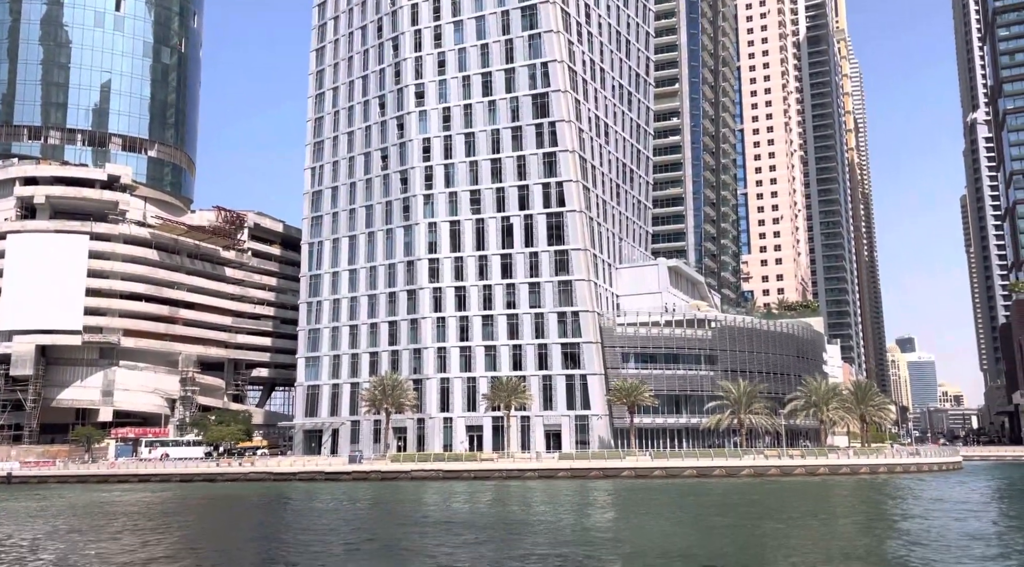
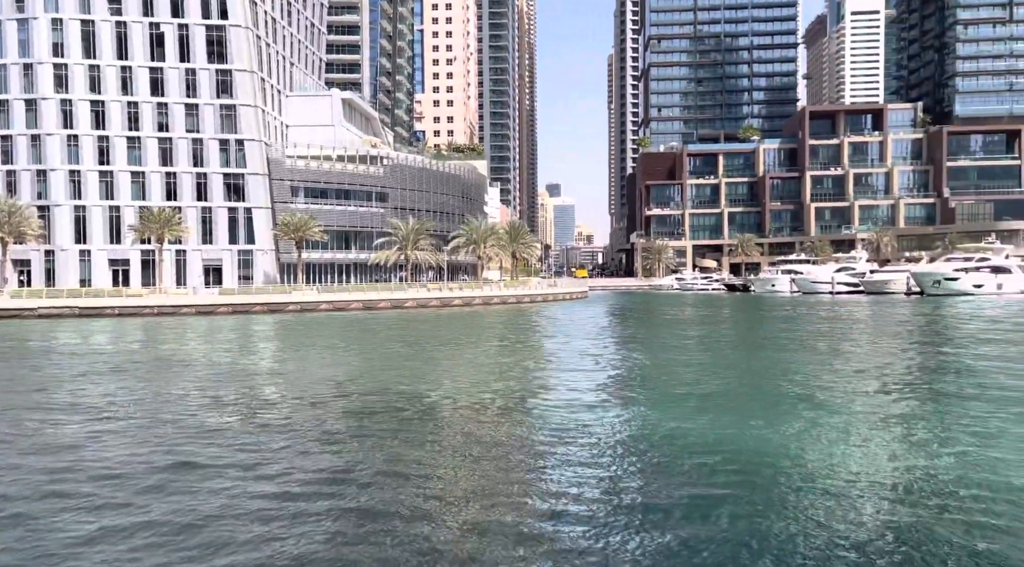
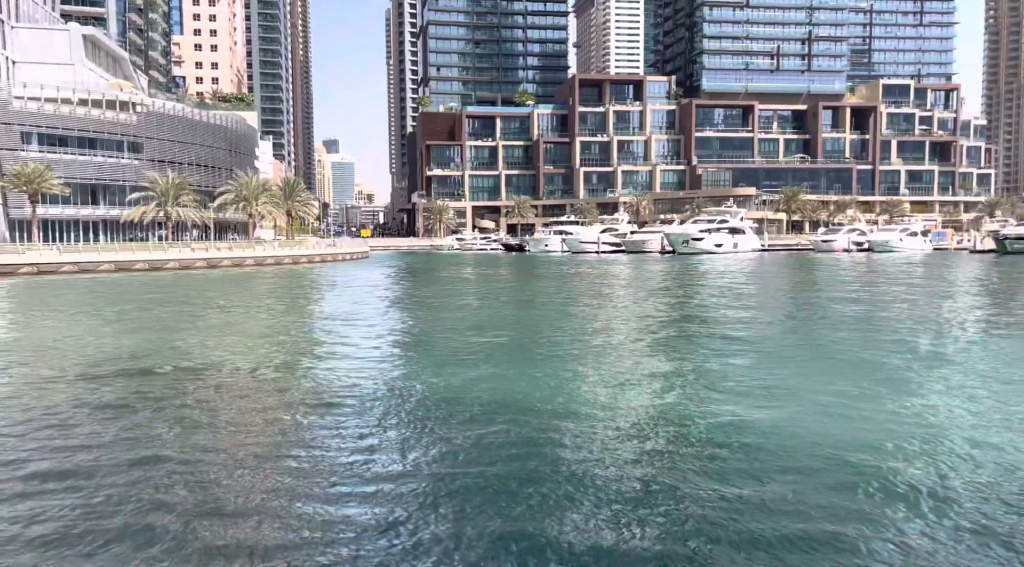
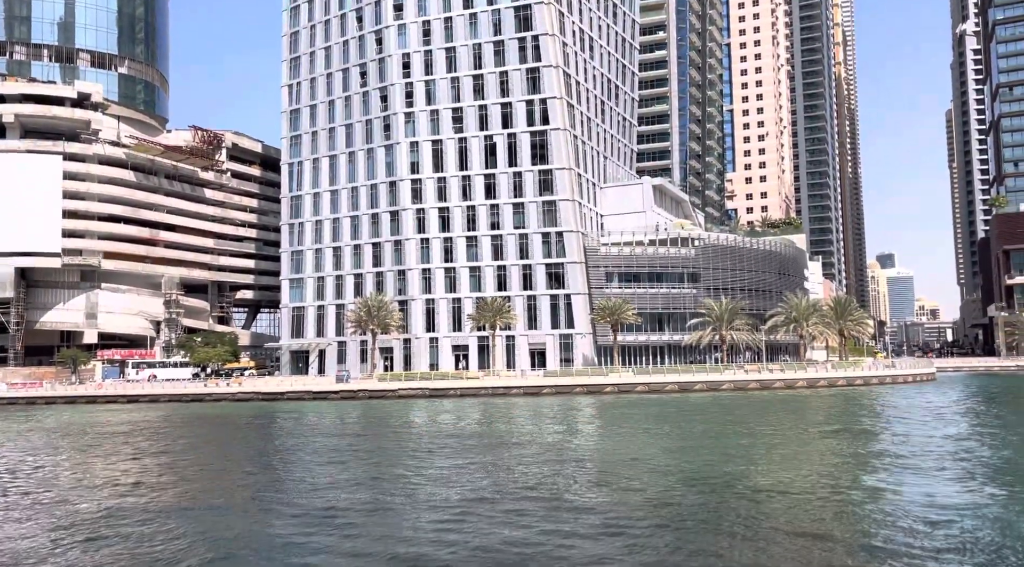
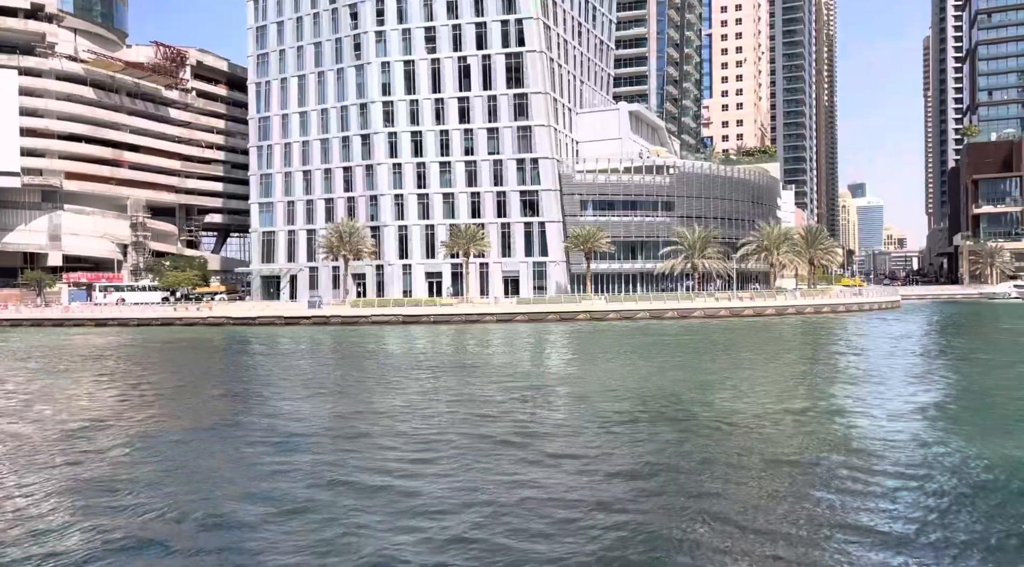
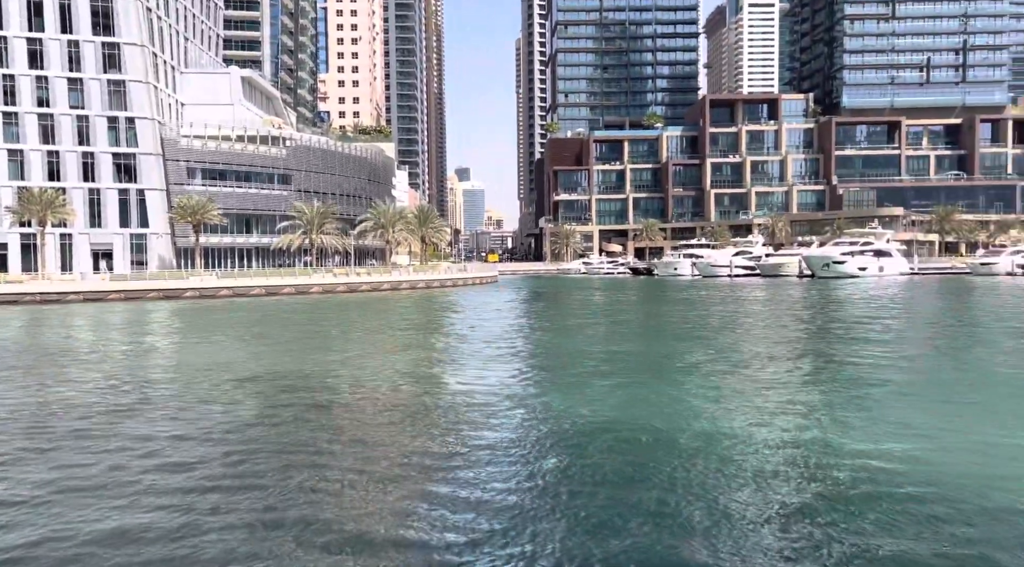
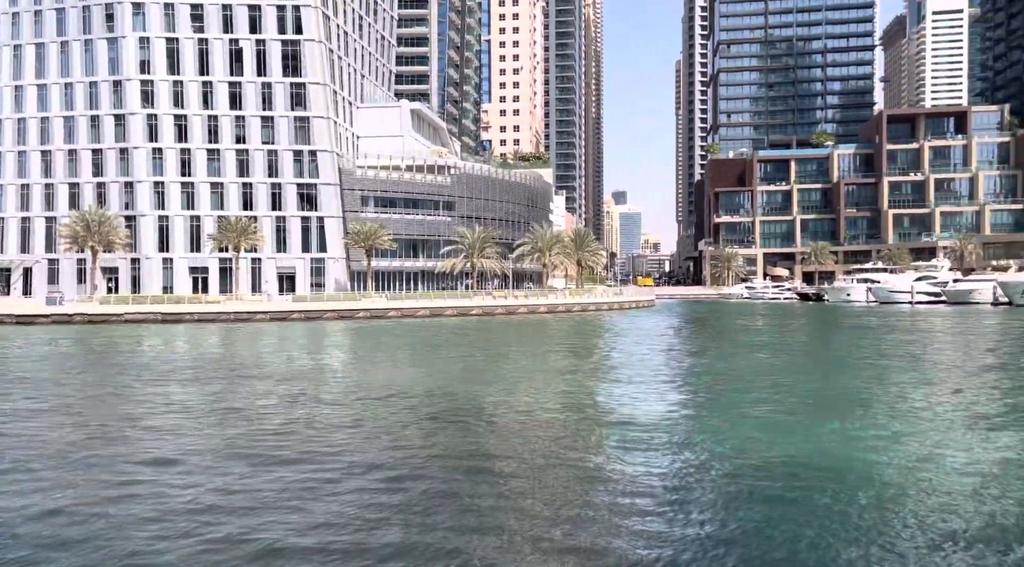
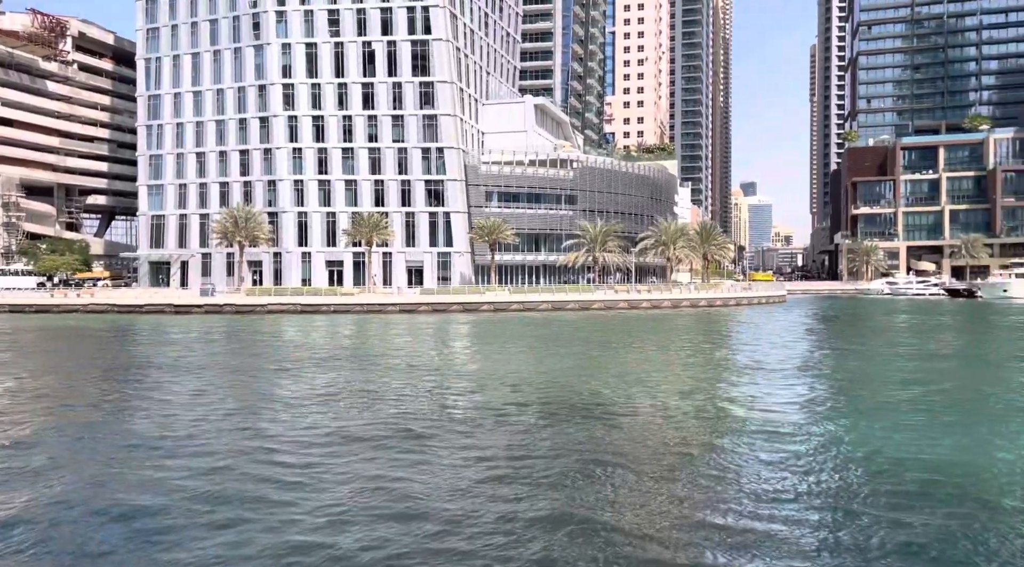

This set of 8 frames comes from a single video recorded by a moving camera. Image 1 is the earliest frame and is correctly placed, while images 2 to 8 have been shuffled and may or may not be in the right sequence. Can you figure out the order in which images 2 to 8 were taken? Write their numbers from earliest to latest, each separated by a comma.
4, 5, 8, 7, 2, 6, 3
